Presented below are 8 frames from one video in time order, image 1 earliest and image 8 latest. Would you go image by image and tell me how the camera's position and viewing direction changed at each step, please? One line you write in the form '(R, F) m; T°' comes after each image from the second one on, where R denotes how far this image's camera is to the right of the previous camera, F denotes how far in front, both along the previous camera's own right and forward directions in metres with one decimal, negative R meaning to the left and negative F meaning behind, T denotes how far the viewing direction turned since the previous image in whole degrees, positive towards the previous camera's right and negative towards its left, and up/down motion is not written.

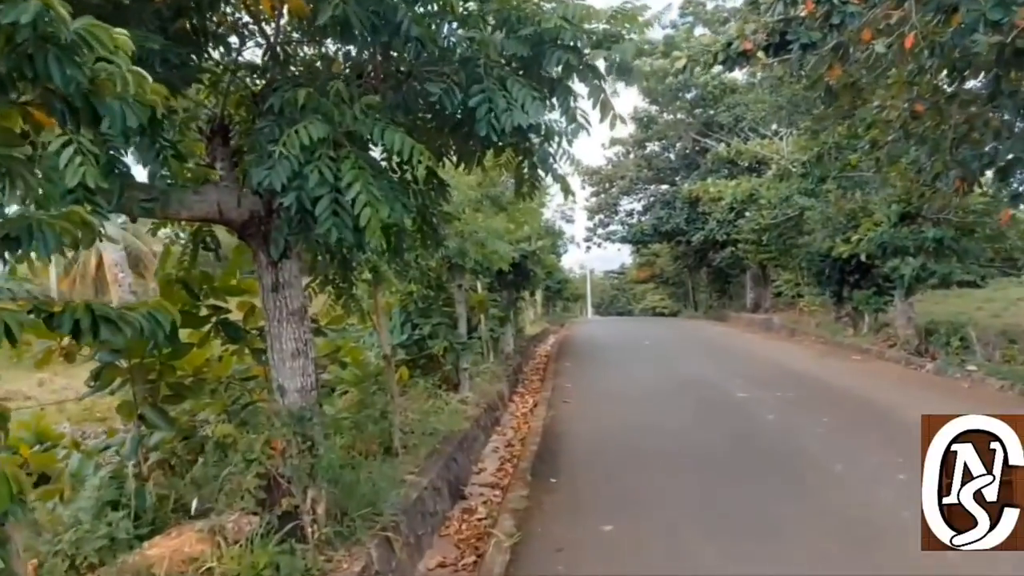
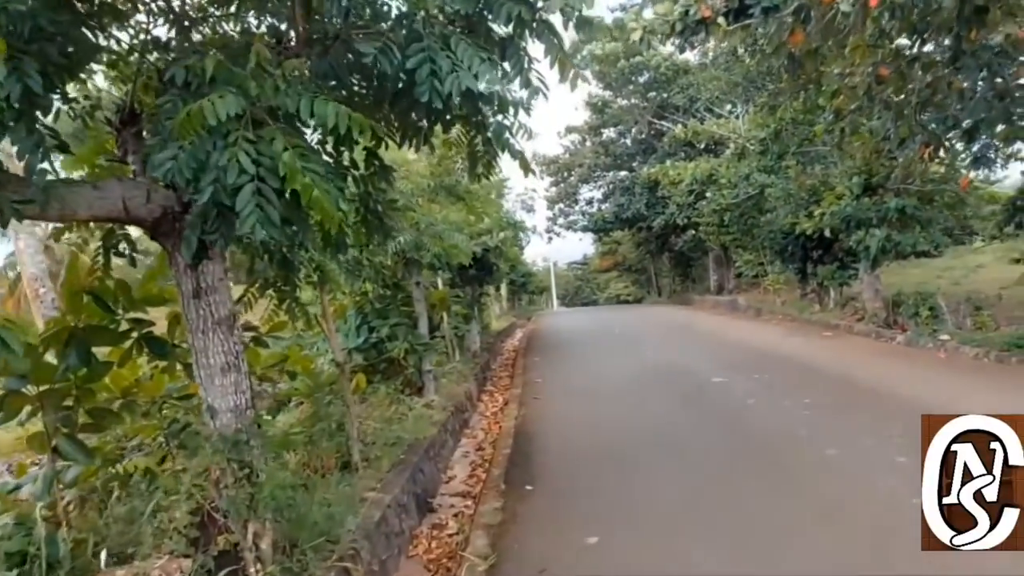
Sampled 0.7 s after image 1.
(0.0, +0.4) m; +3°
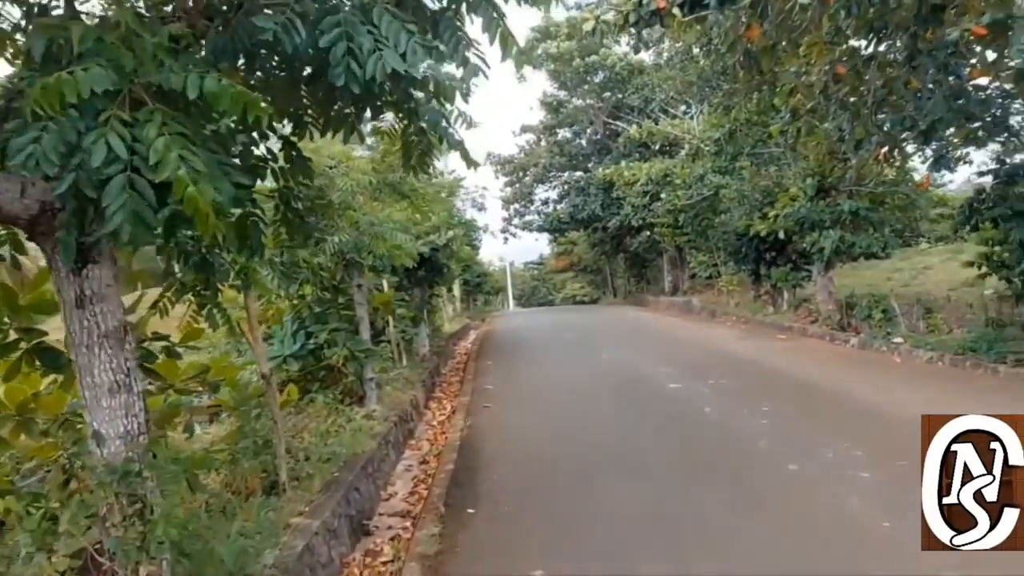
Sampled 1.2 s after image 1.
(+0.1, +0.3) m; +3°
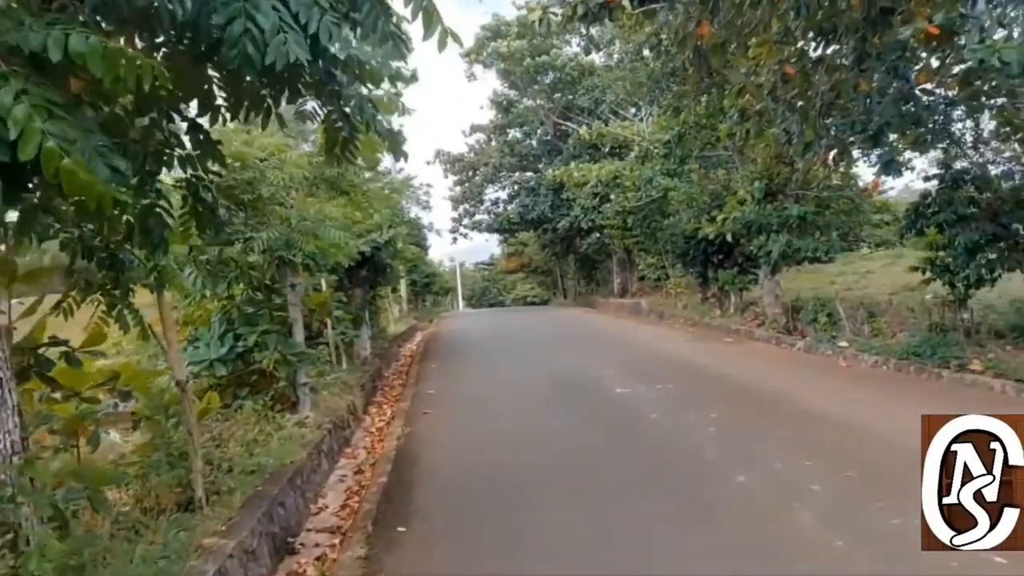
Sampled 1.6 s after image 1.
(+0.1, +0.2) m; +3°
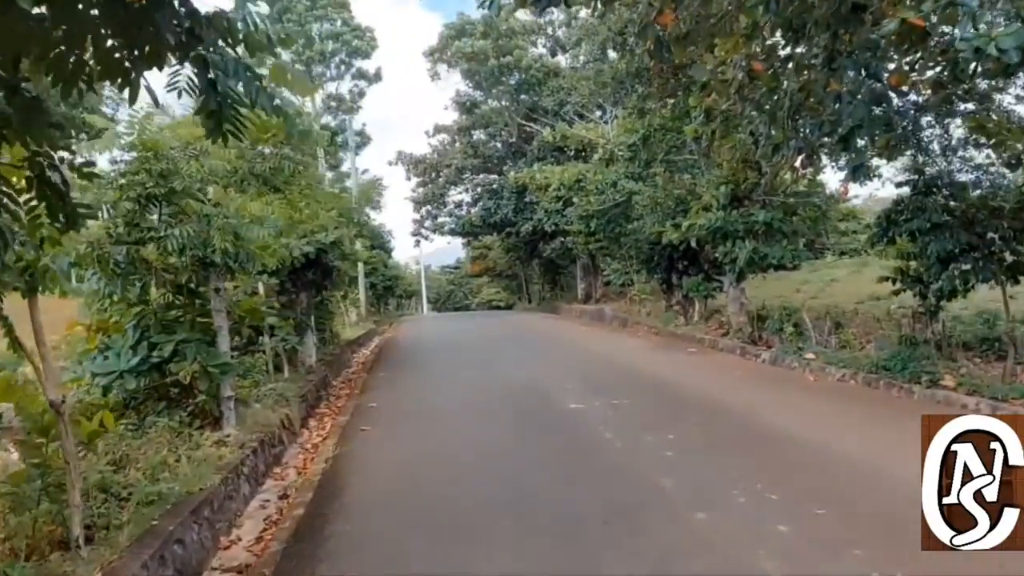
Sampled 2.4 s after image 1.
(+0.1, +0.5) m; +2°
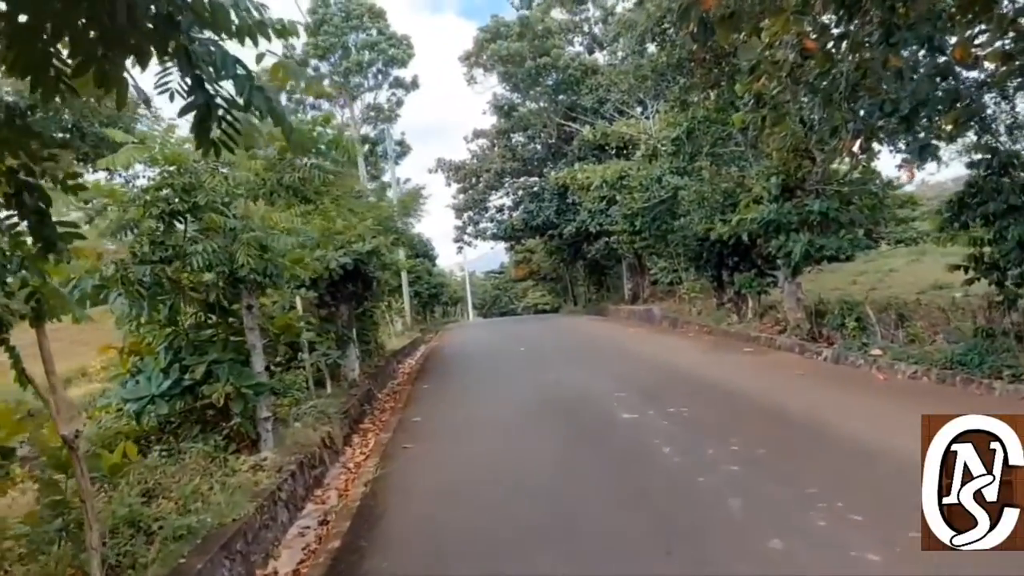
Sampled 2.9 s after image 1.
(0.0, +0.3) m; -3°
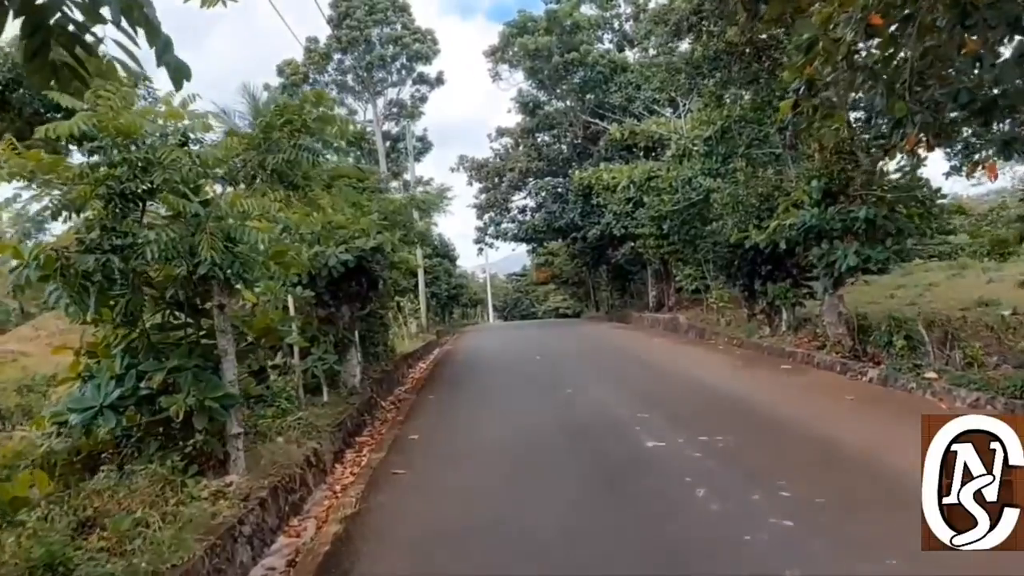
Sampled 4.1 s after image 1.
(+0.1, +0.7) m; -2°
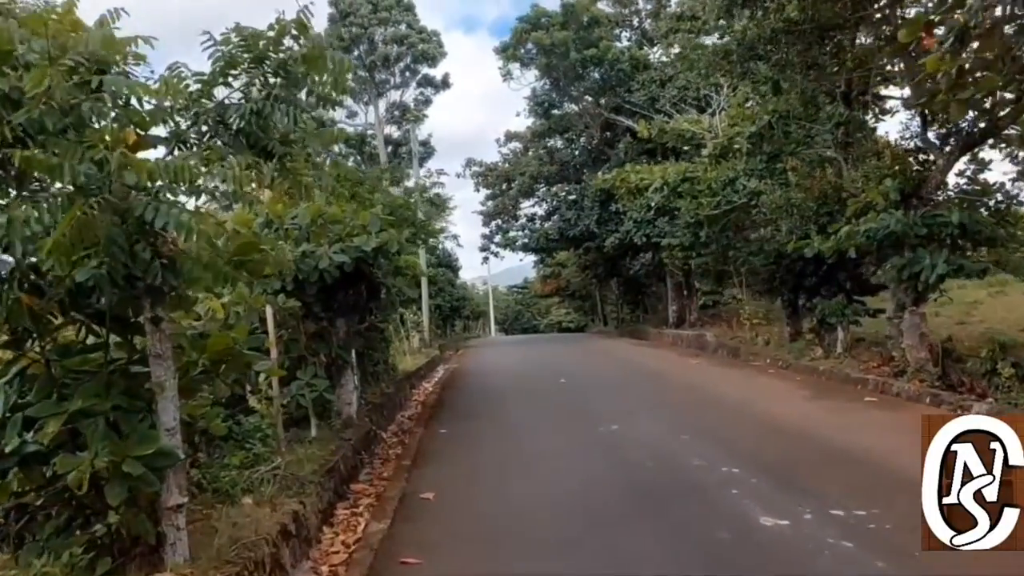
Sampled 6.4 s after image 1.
(-0.3, +1.4) m; 0°
